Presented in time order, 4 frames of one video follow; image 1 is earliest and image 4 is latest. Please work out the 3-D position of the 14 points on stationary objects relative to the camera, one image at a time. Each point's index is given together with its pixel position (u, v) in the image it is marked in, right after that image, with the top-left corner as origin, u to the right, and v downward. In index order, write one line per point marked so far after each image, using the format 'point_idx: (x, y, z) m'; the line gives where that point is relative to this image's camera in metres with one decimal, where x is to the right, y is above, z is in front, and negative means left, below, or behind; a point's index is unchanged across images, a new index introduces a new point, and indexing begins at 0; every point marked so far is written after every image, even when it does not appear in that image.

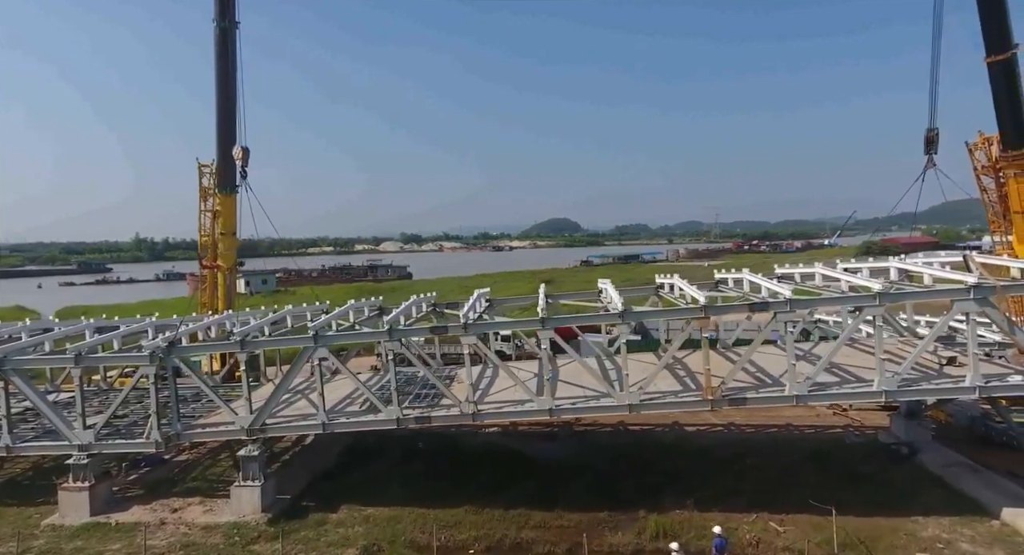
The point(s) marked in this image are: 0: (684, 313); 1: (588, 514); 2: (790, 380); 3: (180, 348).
0: (+3.3, -0.7, +13.4) m
1: (+1.6, -4.5, +13.0) m
2: (+5.4, -2.0, +12.9) m
3: (-6.9, -1.5, +14.1) m
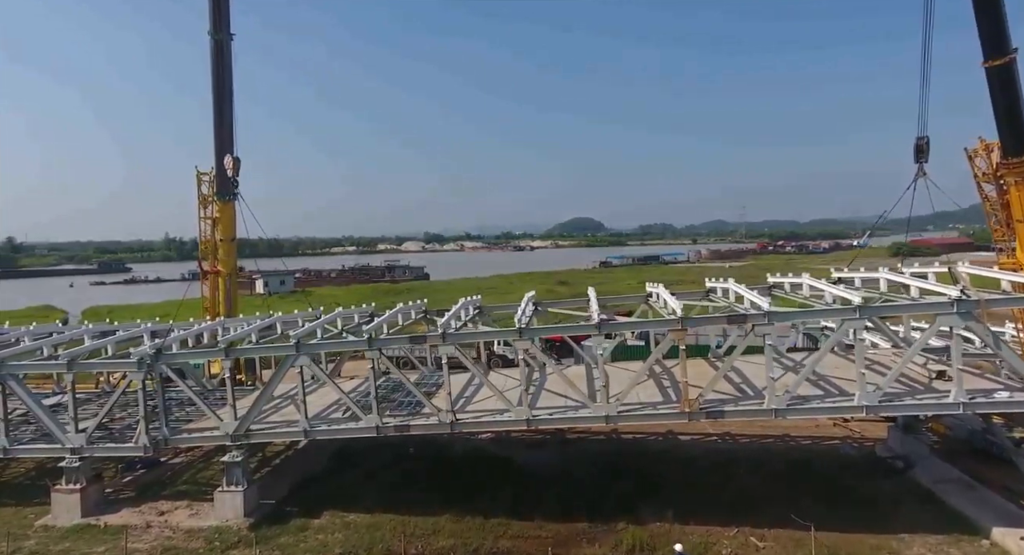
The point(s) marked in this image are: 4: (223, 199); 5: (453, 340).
0: (+2.9, -0.9, +13.3) m
1: (+1.1, -4.8, +13.0) m
2: (+4.9, -2.2, +12.8) m
3: (-7.3, -1.6, +14.4) m
4: (-8.5, +2.3, +19.7) m
5: (-1.2, -1.3, +13.8) m
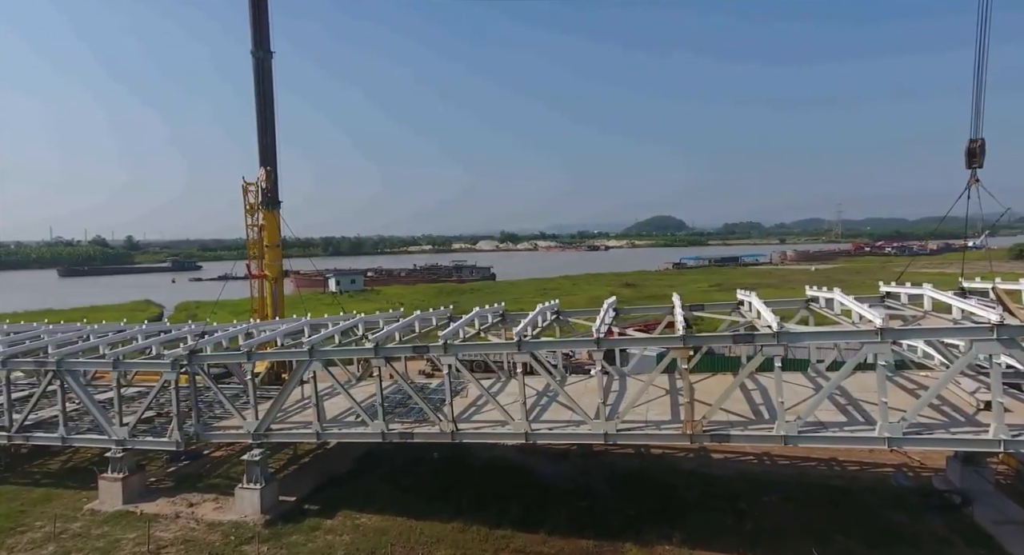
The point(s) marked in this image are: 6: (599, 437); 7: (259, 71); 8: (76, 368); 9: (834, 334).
0: (+2.9, -1.2, +13.0) m
1: (+1.1, -5.0, +12.8) m
2: (+4.8, -2.5, +12.2) m
3: (-7.1, -1.8, +15.3) m
4: (-7.5, +2.2, +20.7) m
5: (-1.1, -1.5, +13.9) m
6: (+1.7, -3.0, +12.8) m
7: (-7.2, +5.9, +19.3) m
8: (-10.0, -2.1, +15.4) m
9: (+5.7, -1.0, +12.0) m
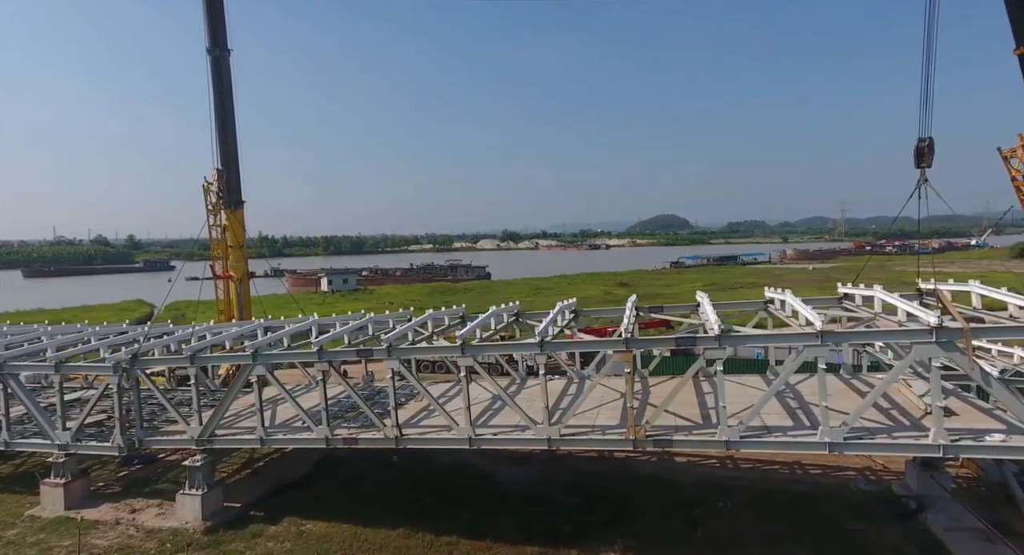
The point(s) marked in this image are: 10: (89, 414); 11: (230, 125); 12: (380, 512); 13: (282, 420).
0: (+1.8, -1.3, +12.6) m
1: (-0.1, -5.0, +12.5) m
2: (+3.7, -2.5, +11.8) m
3: (-8.2, -1.8, +15.0) m
4: (-8.6, +2.2, +20.4) m
5: (-2.3, -1.5, +13.6) m
6: (+0.6, -3.0, +12.5) m
7: (-8.3, +5.9, +18.9) m
8: (-11.1, -2.1, +15.1) m
9: (+4.6, -1.0, +11.5) m
10: (-9.6, -3.1, +15.3) m
11: (-8.2, +4.4, +19.5) m
12: (-2.9, -5.0, +14.3) m
13: (-5.1, -3.2, +15.0) m
